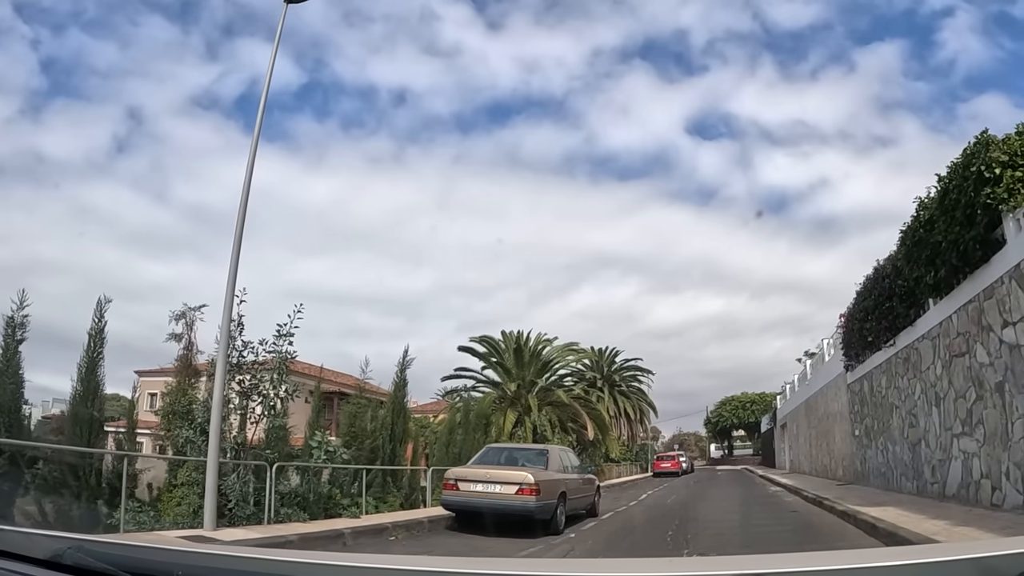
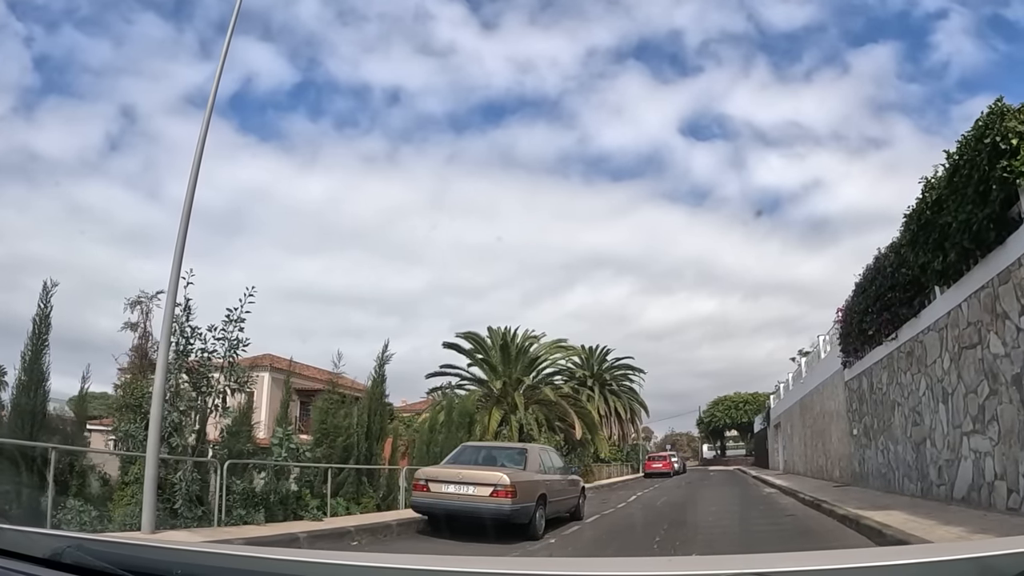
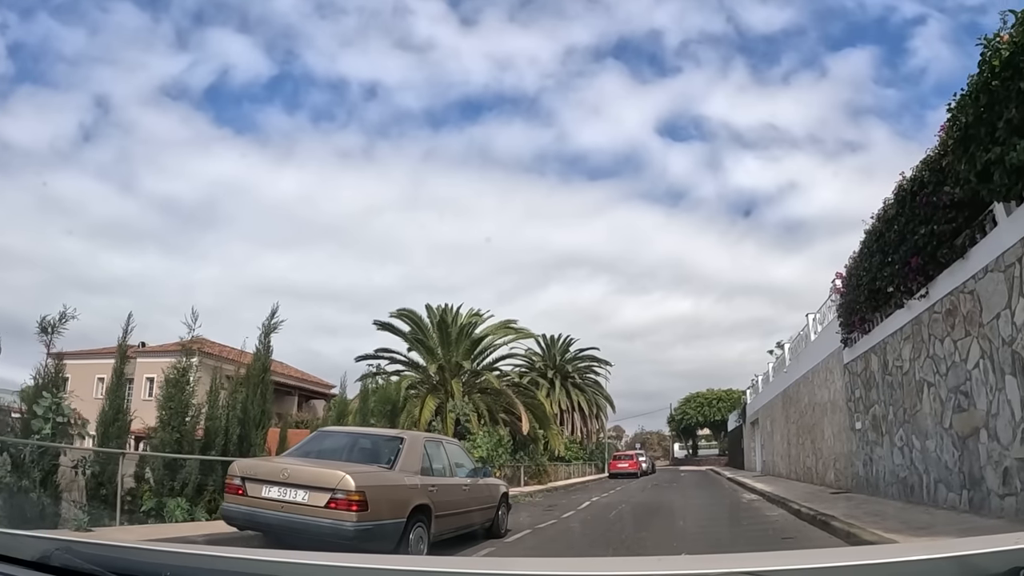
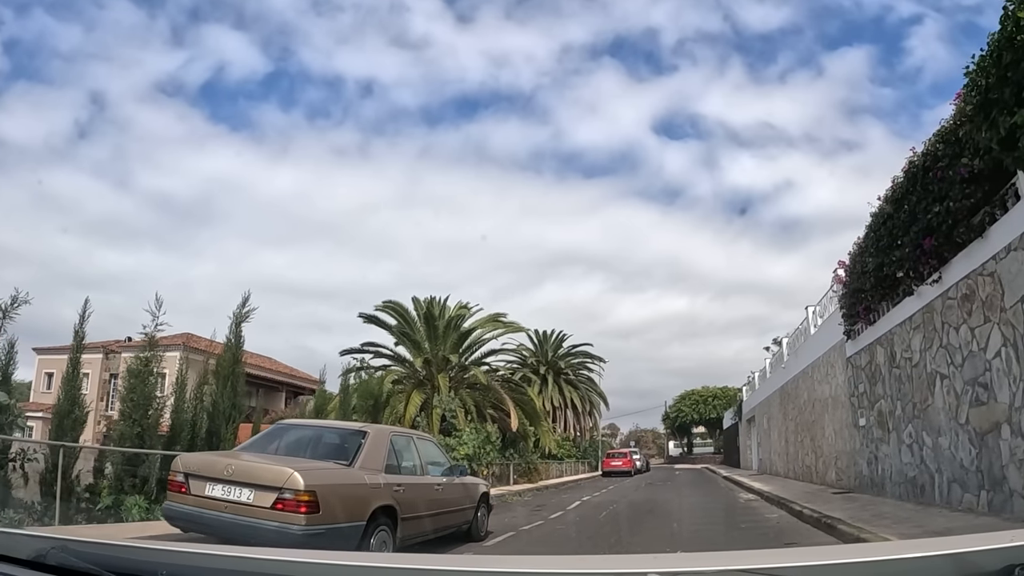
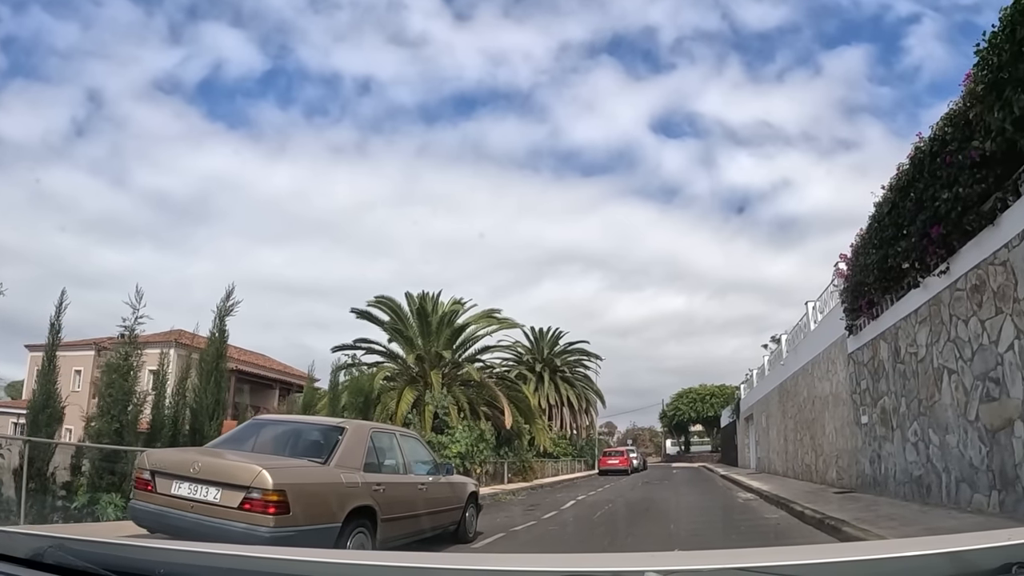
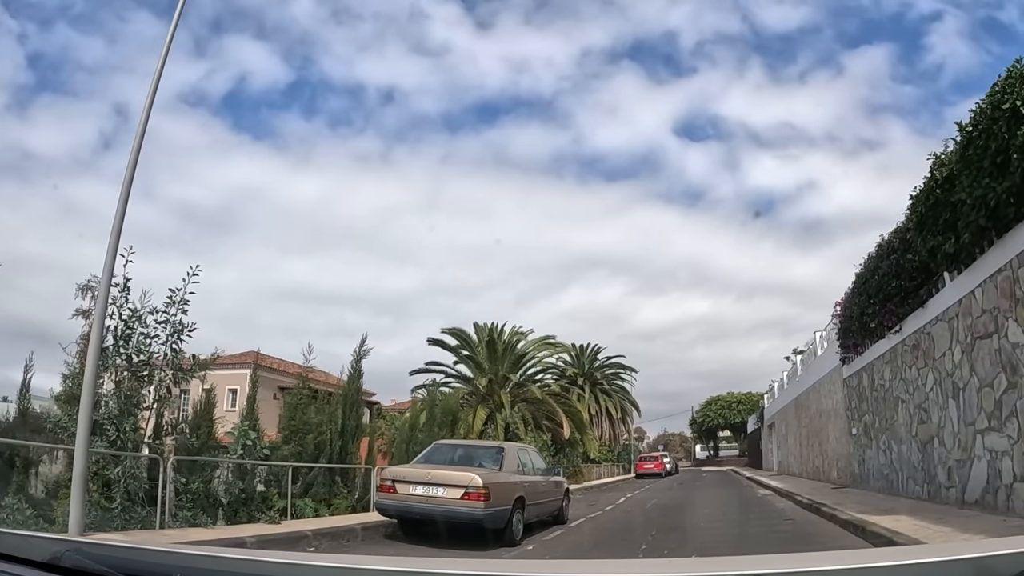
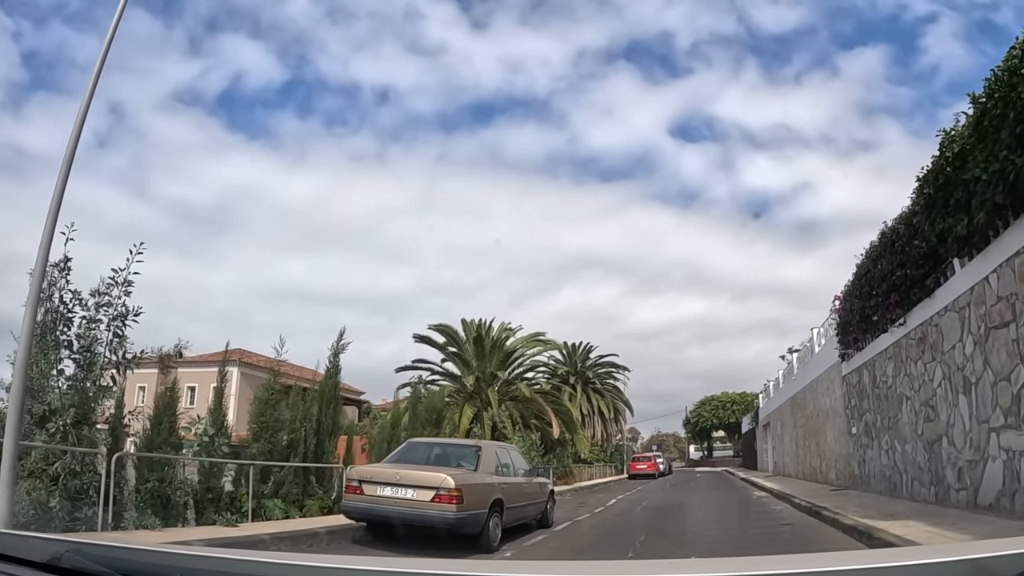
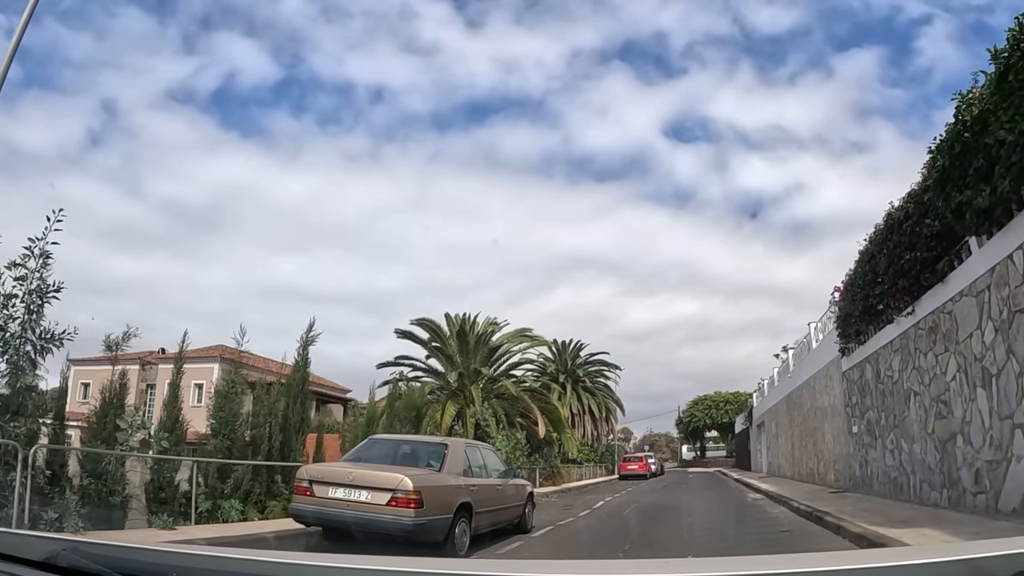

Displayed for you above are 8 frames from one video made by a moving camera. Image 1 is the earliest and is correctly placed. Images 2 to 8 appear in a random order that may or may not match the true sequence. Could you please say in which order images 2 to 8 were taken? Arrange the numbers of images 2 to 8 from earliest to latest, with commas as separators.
2, 6, 7, 8, 3, 4, 5
